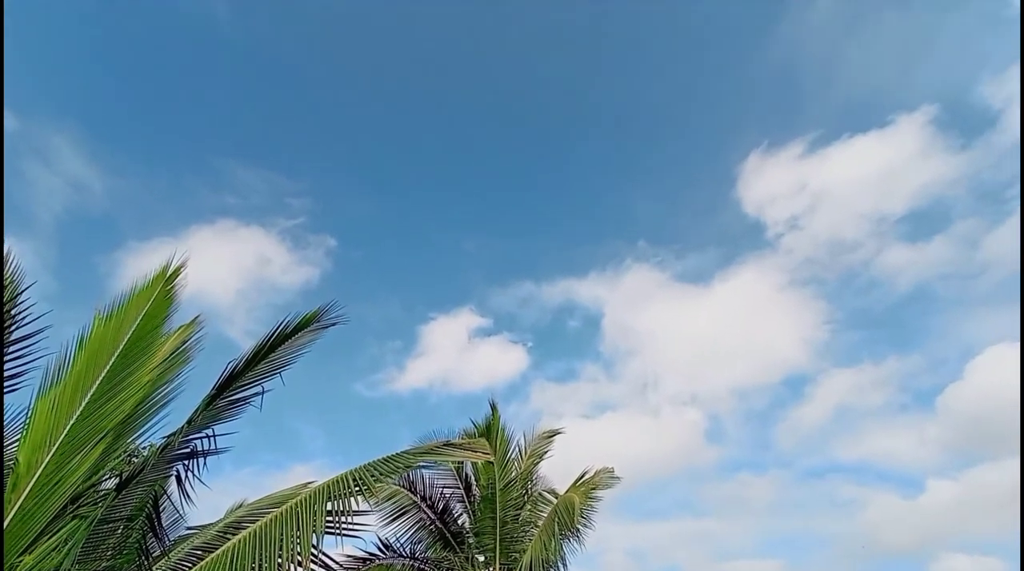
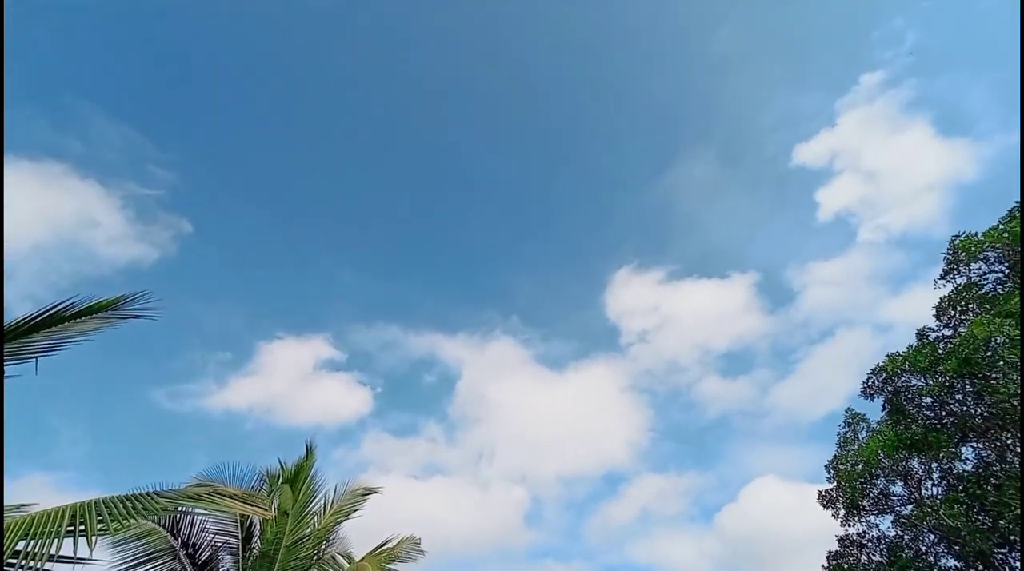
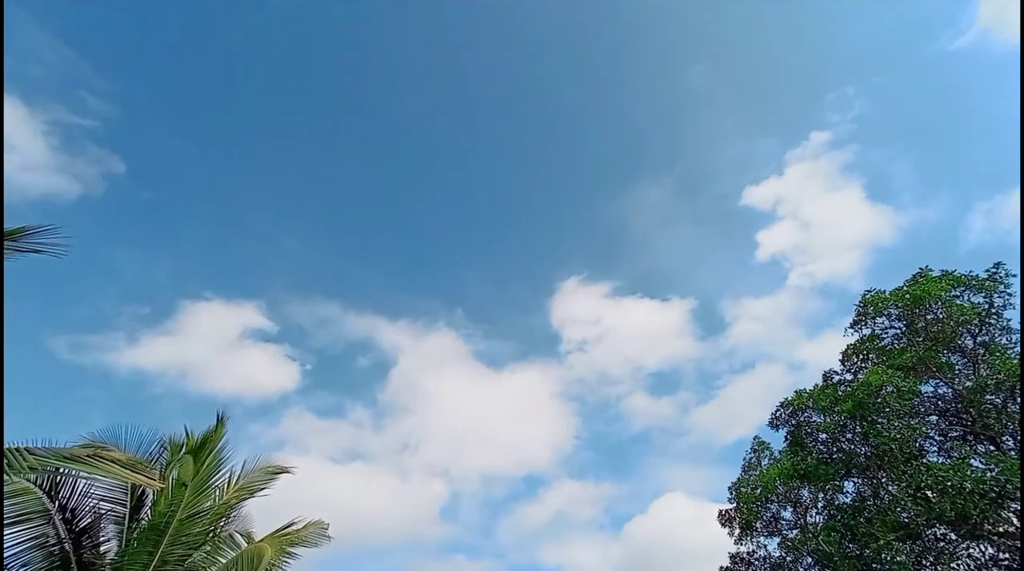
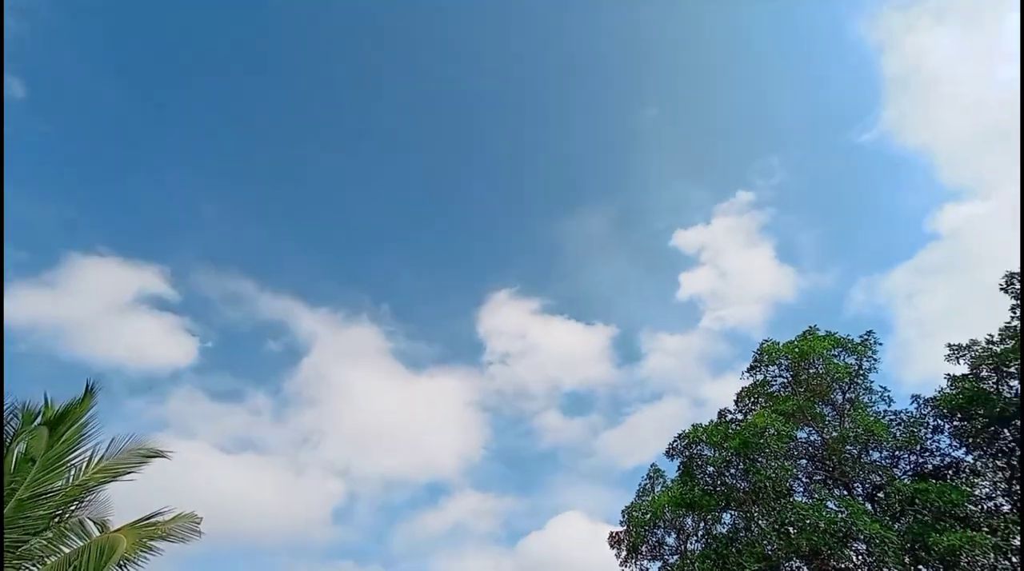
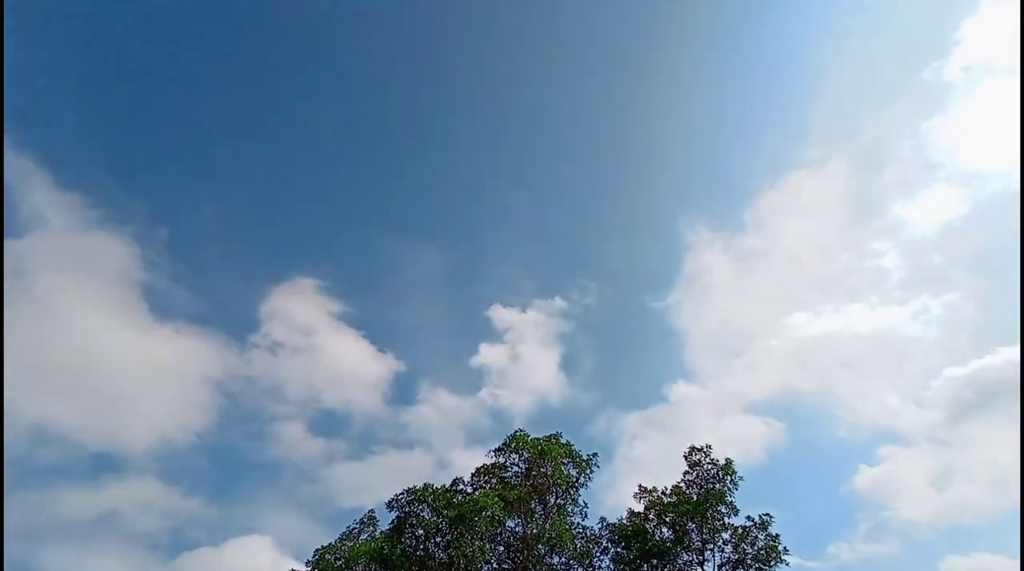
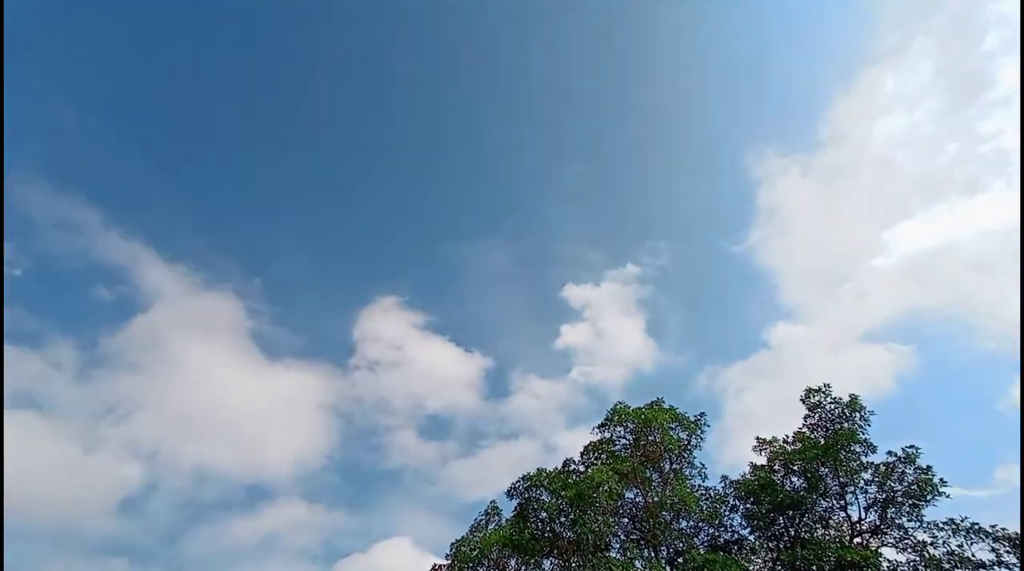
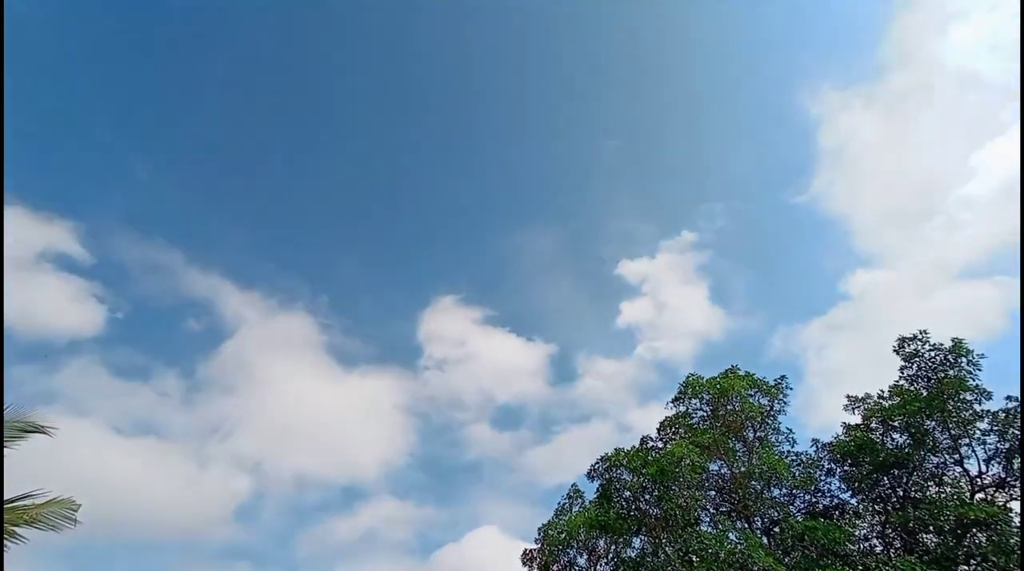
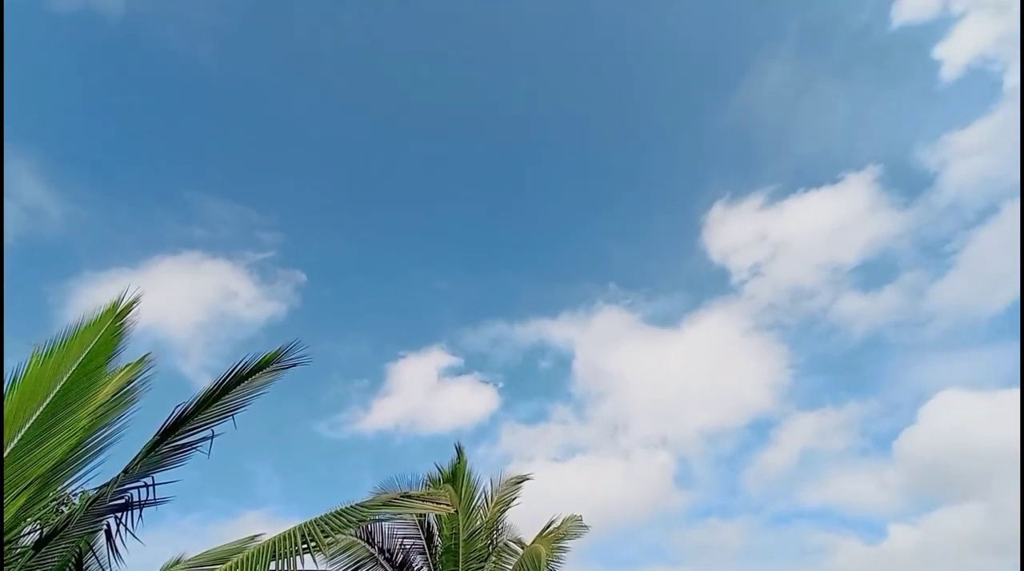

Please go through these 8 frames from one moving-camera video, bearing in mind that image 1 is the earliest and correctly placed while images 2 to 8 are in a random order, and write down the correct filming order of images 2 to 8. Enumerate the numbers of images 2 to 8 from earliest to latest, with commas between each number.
8, 2, 3, 4, 7, 6, 5
